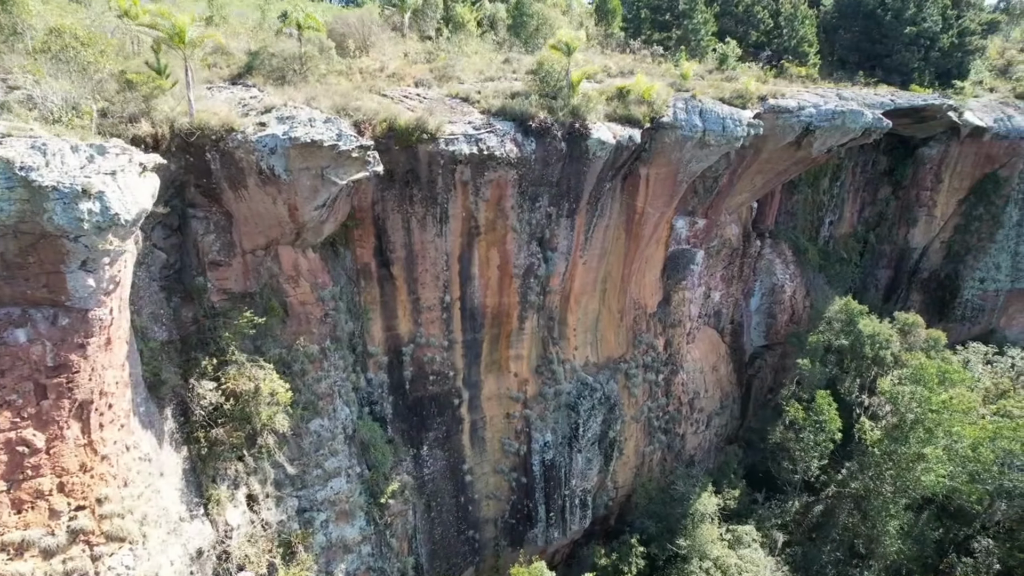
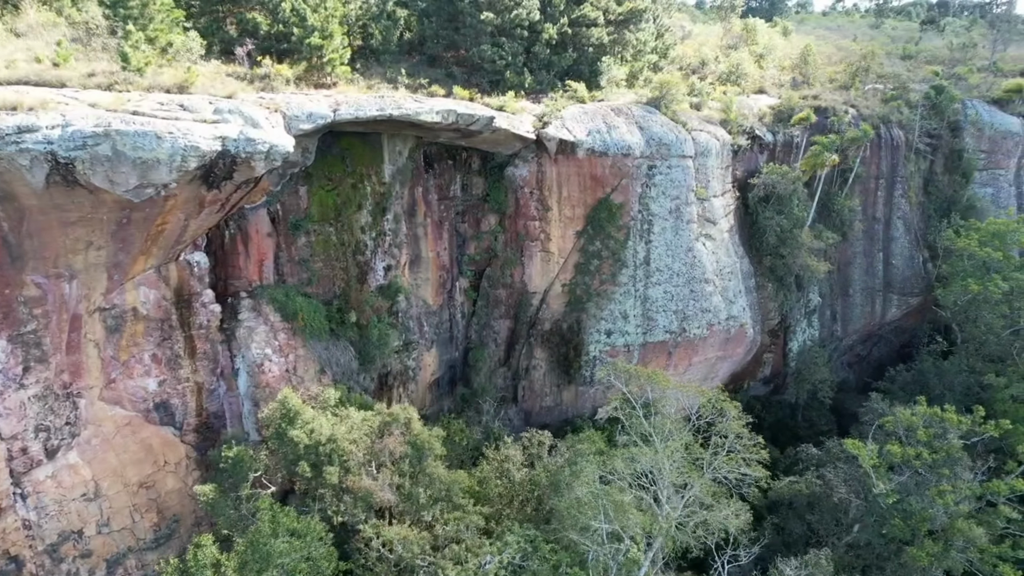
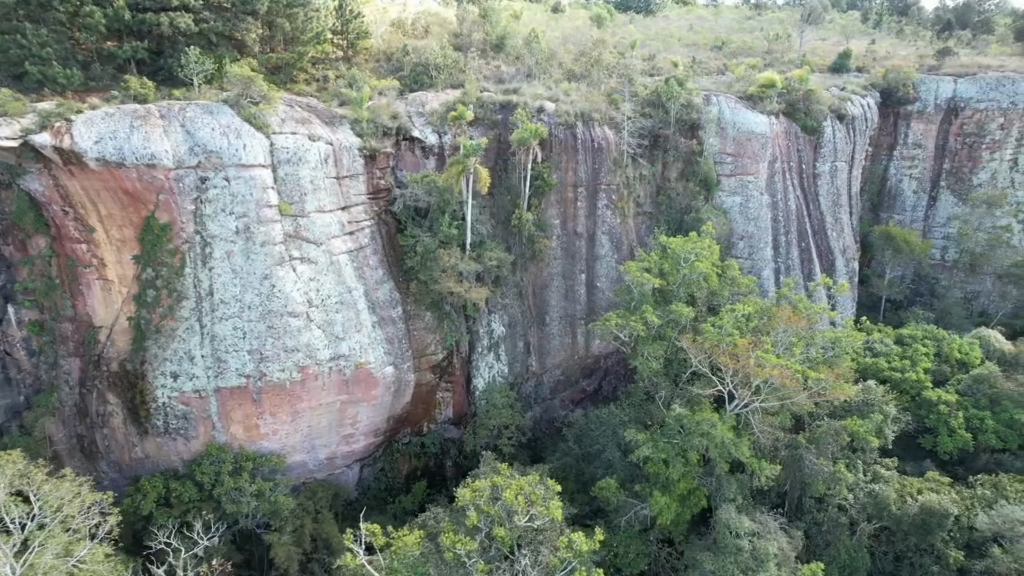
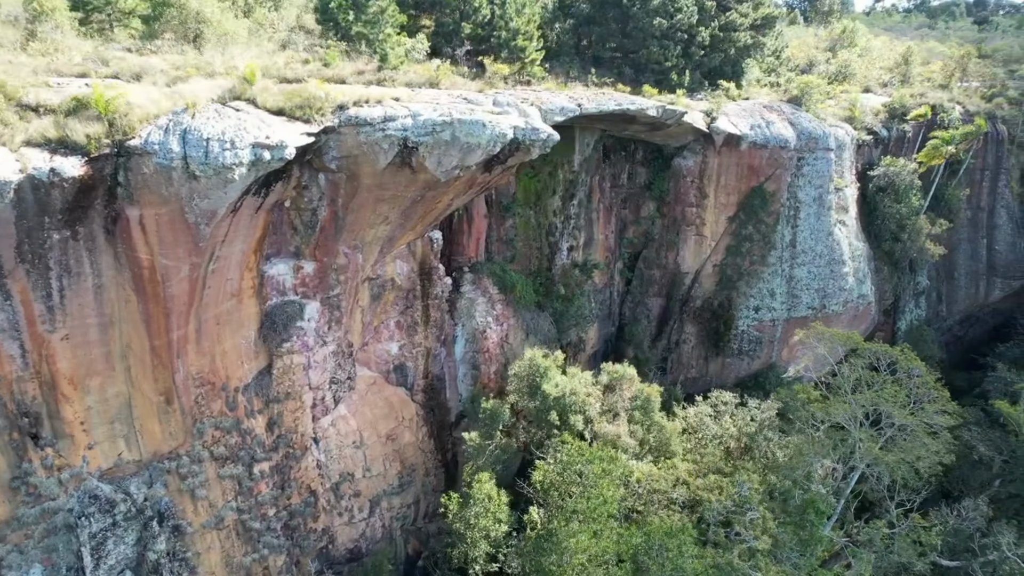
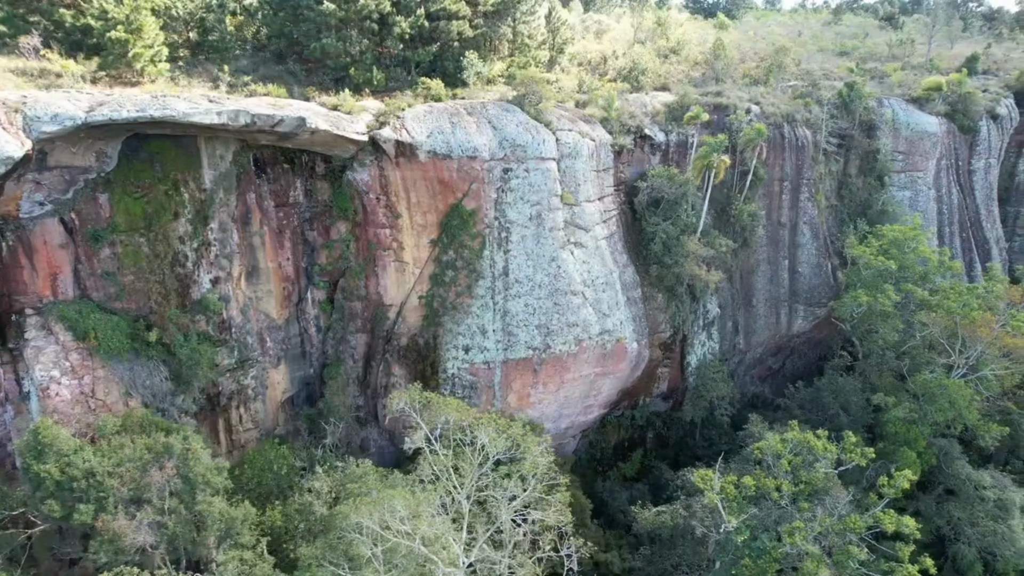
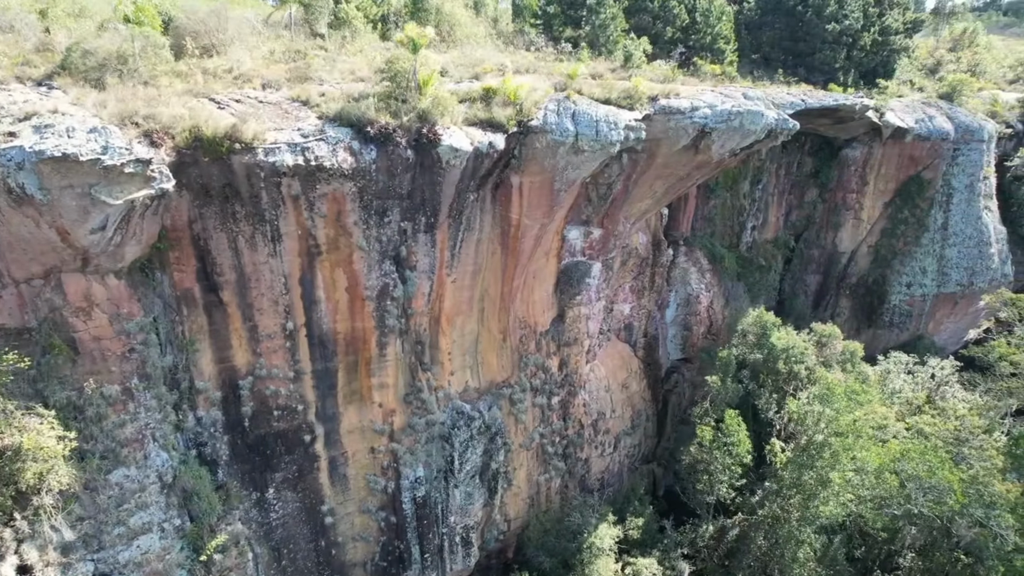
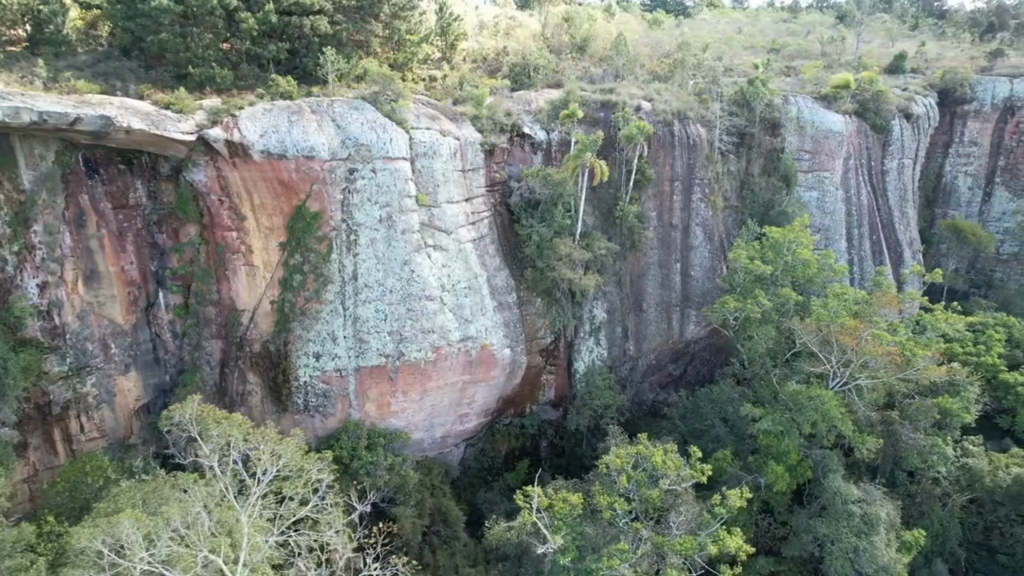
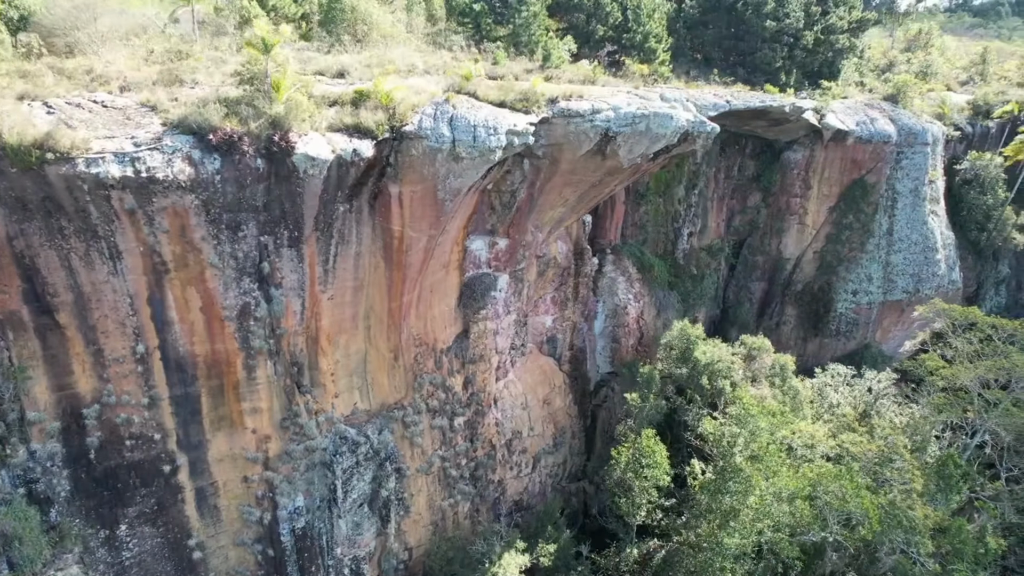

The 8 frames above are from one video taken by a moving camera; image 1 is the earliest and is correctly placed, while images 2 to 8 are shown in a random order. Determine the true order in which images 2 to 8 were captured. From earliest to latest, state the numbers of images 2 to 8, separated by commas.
6, 8, 4, 2, 5, 7, 3
